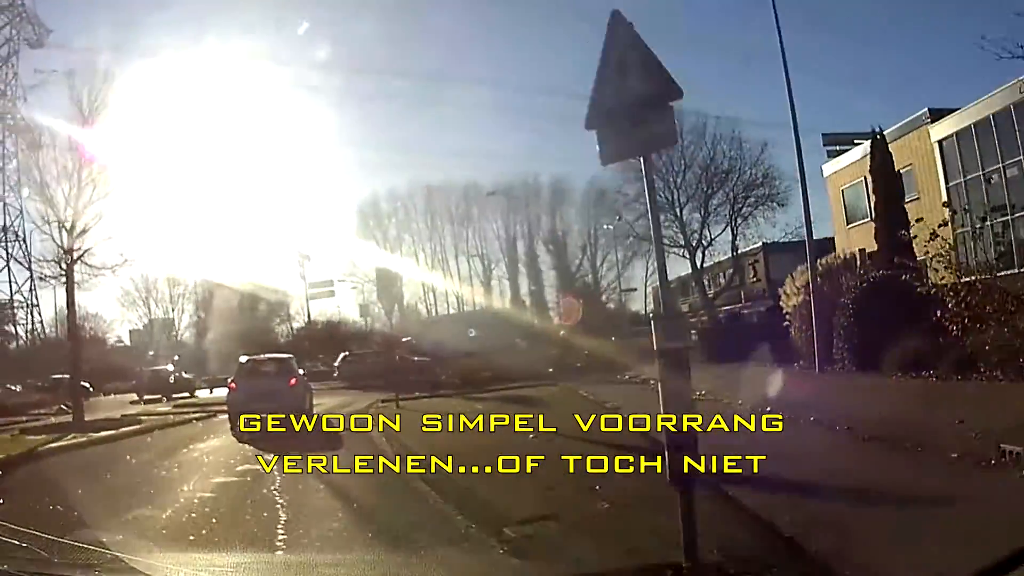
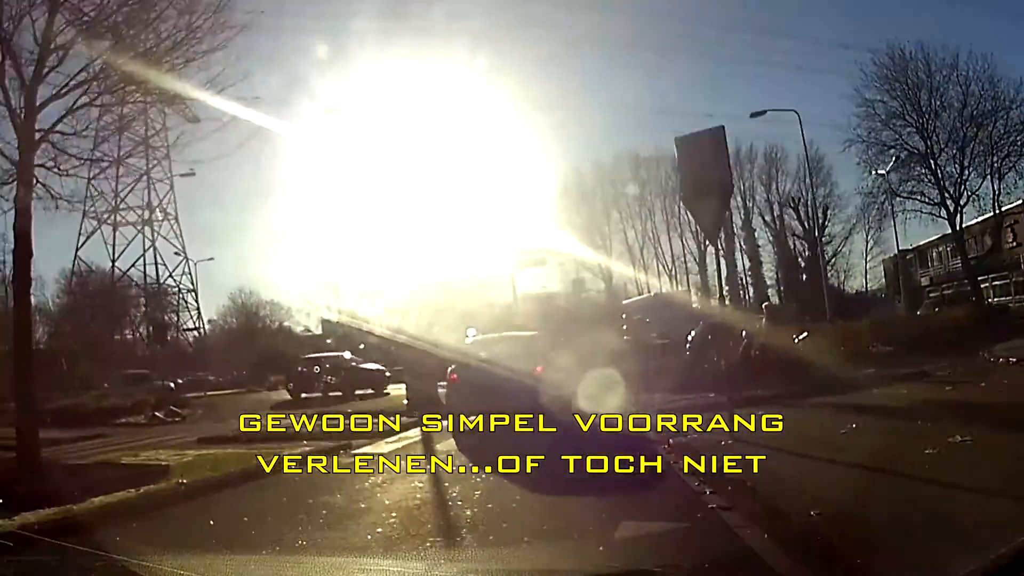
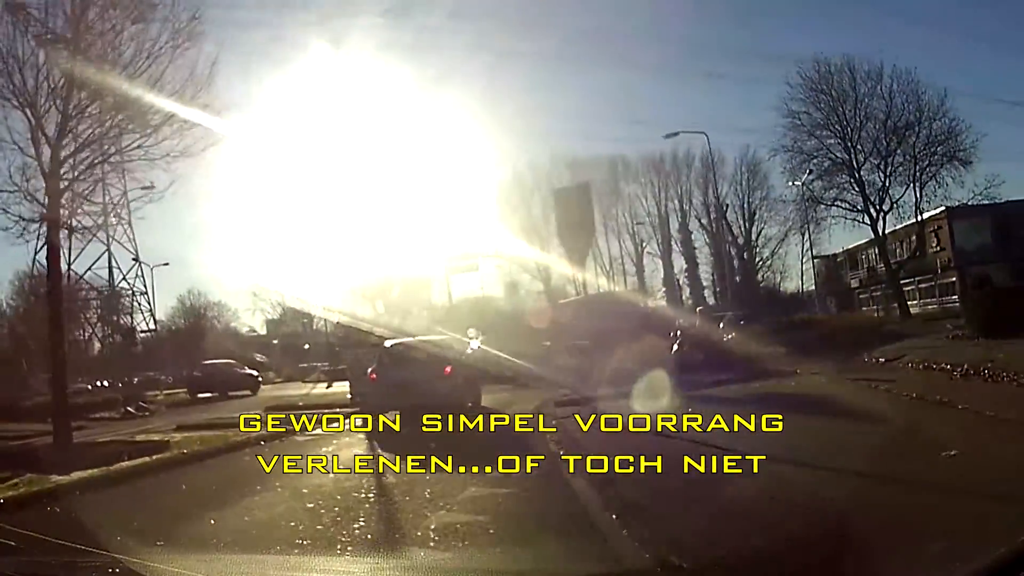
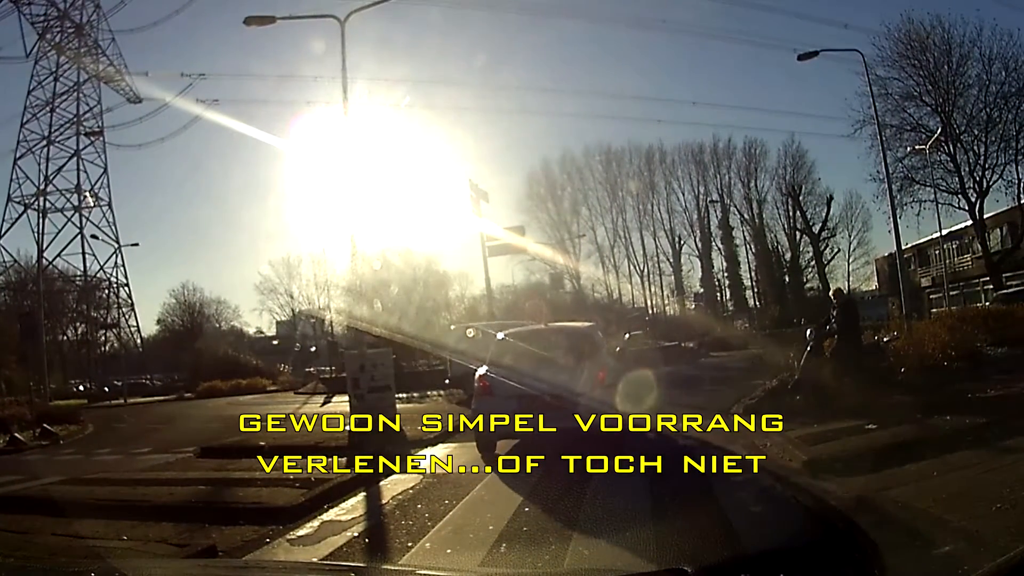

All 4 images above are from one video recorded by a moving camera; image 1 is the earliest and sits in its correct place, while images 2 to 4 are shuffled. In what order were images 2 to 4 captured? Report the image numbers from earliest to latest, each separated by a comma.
3, 2, 4
